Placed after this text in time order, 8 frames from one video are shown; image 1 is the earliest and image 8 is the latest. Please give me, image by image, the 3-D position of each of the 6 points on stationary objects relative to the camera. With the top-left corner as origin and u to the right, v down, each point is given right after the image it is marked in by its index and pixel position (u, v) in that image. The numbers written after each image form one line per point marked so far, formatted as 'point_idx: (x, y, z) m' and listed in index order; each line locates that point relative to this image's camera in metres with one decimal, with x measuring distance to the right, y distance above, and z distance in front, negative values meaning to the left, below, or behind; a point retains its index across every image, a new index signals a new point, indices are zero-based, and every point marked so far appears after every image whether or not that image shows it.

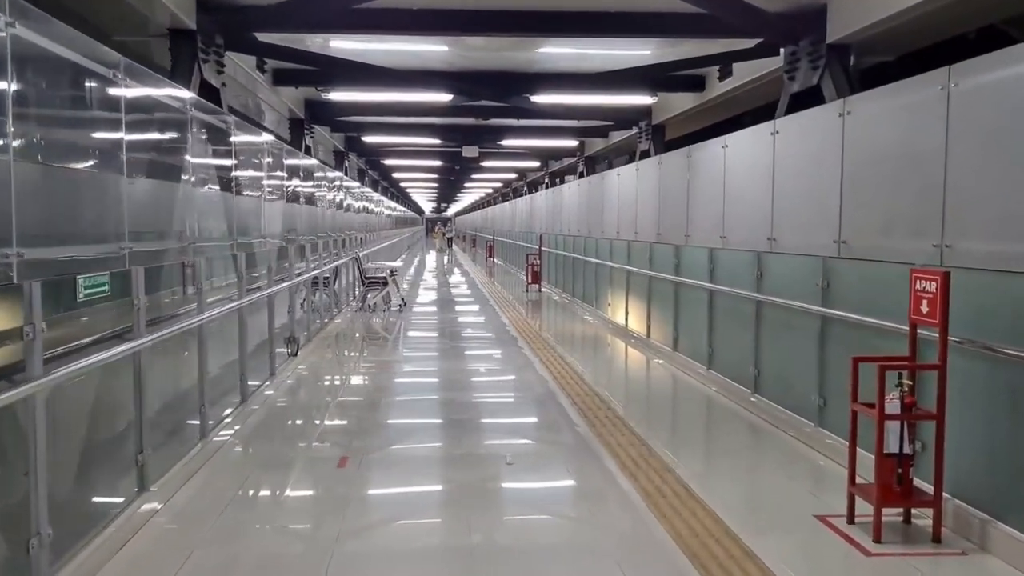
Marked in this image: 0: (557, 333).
0: (+0.4, -0.4, +9.6) m
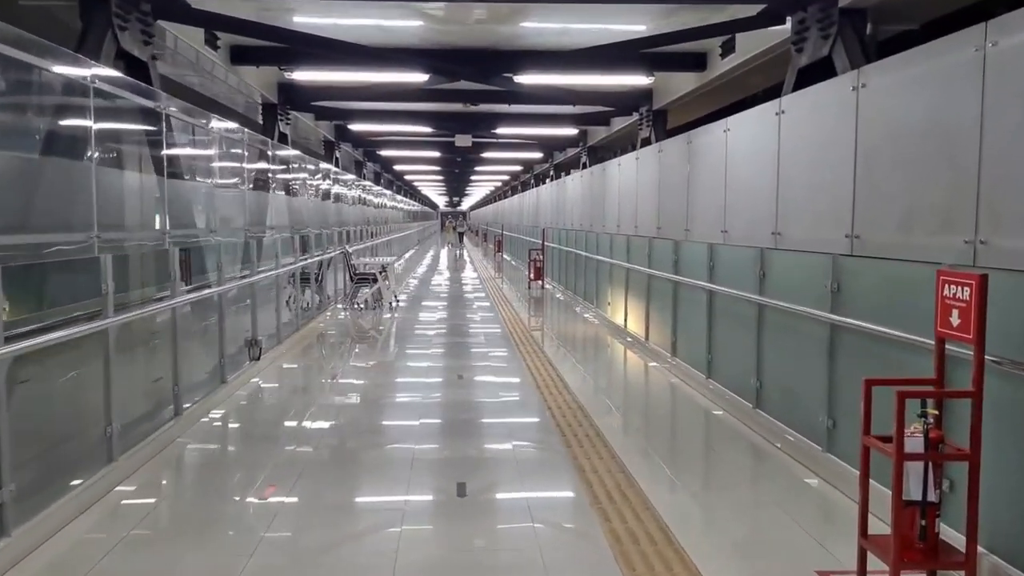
0: (+0.4, -0.4, +9.0) m
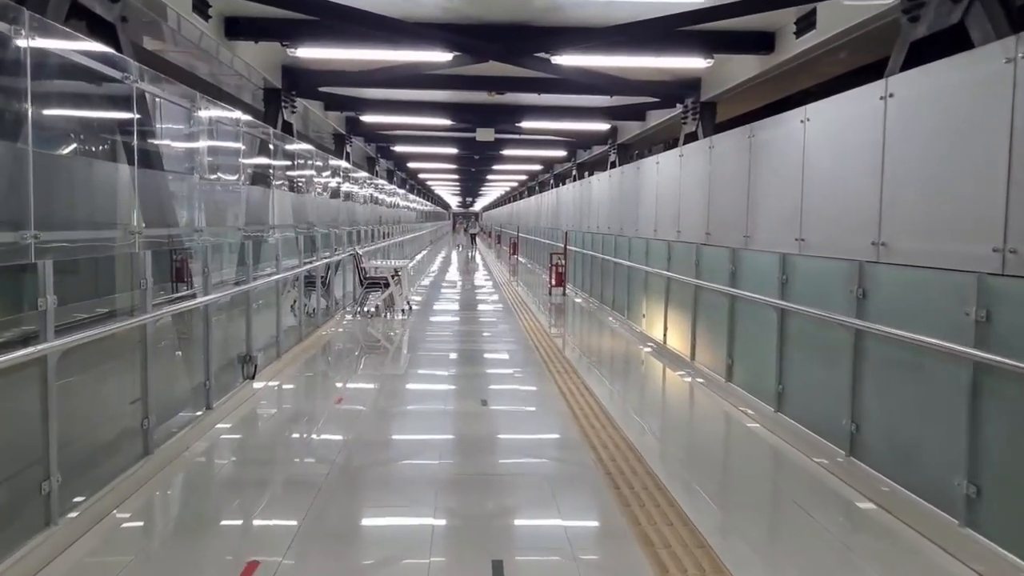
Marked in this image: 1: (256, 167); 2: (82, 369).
0: (+0.6, -0.5, +8.2) m
1: (-1.7, +0.8, +6.6) m
2: (-1.5, -0.3, +3.4) m
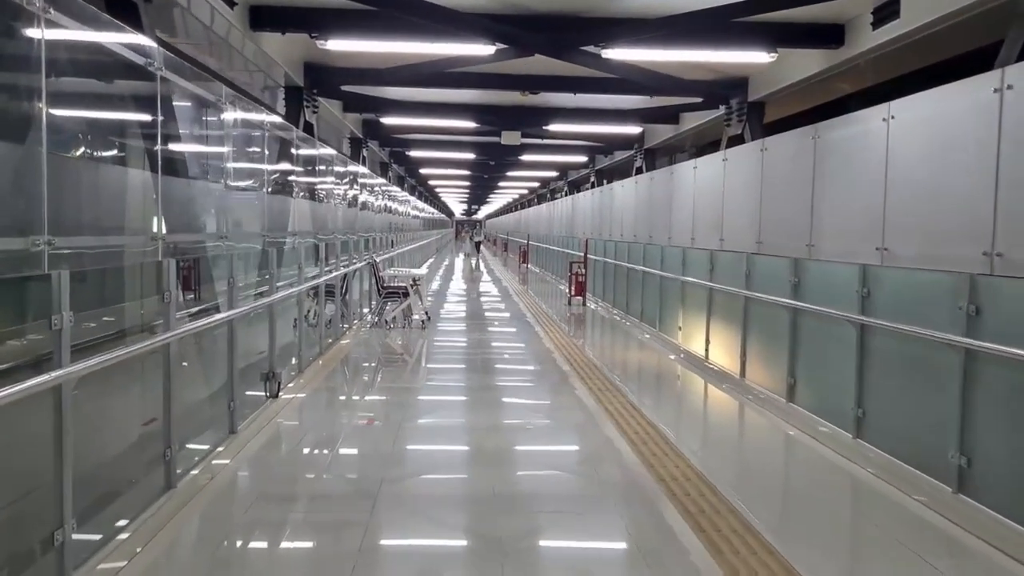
0: (+0.8, -0.5, +7.8) m
1: (-1.4, +0.7, +6.2) m
2: (-1.2, -0.3, +3.0) m
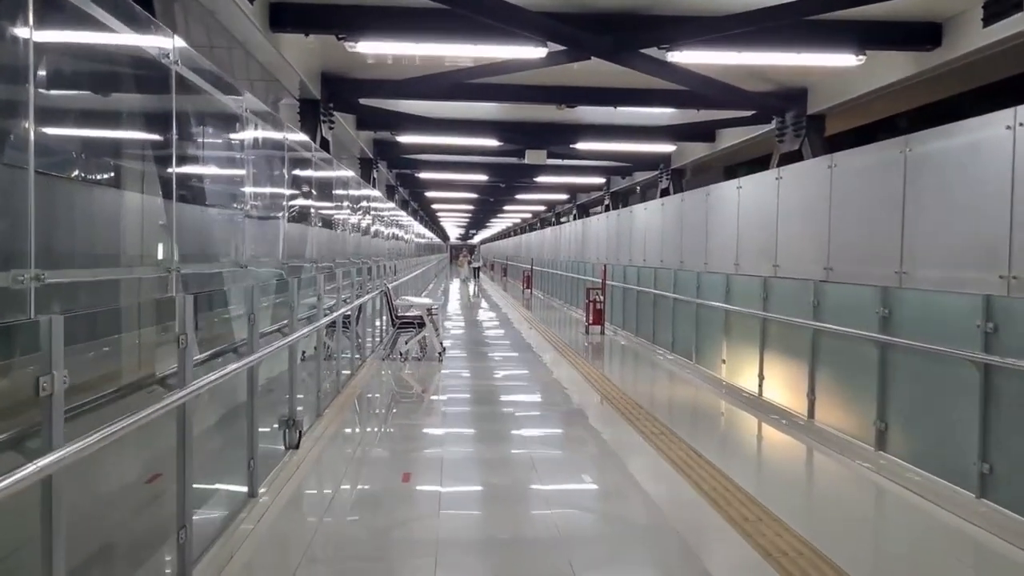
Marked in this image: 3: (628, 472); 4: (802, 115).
0: (+1.0, -0.8, +7.2) m
1: (-1.2, +0.5, +5.6) m
2: (-1.0, -0.4, +2.4) m
3: (+0.5, -0.9, +4.8) m
4: (+1.7, +1.0, +5.7) m
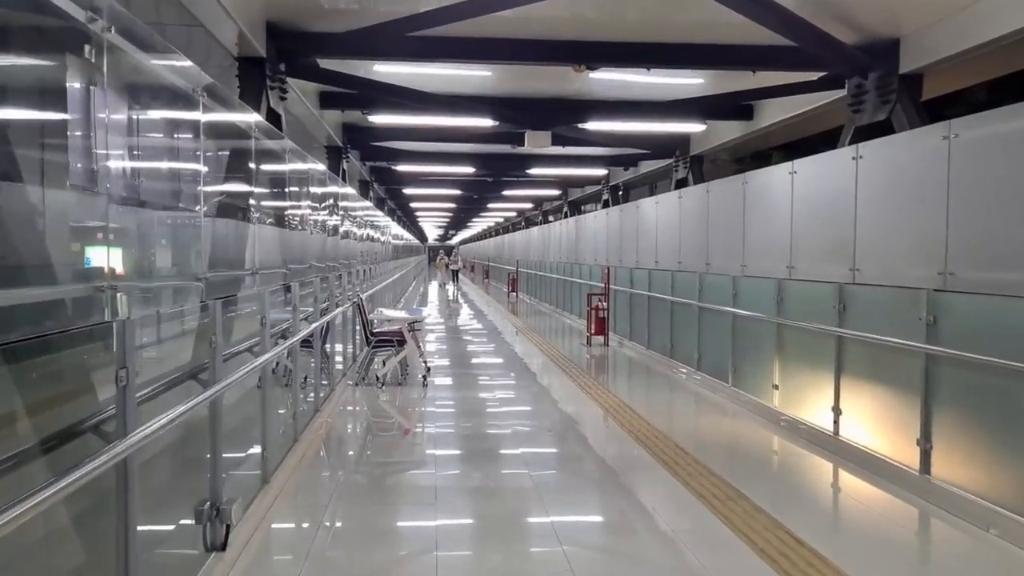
0: (+1.0, -0.8, +5.9) m
1: (-1.2, +0.5, +4.3) m
2: (-0.9, -0.5, +1.1) m
3: (+0.6, -0.9, +3.5) m
4: (+1.7, +0.9, +4.4) m
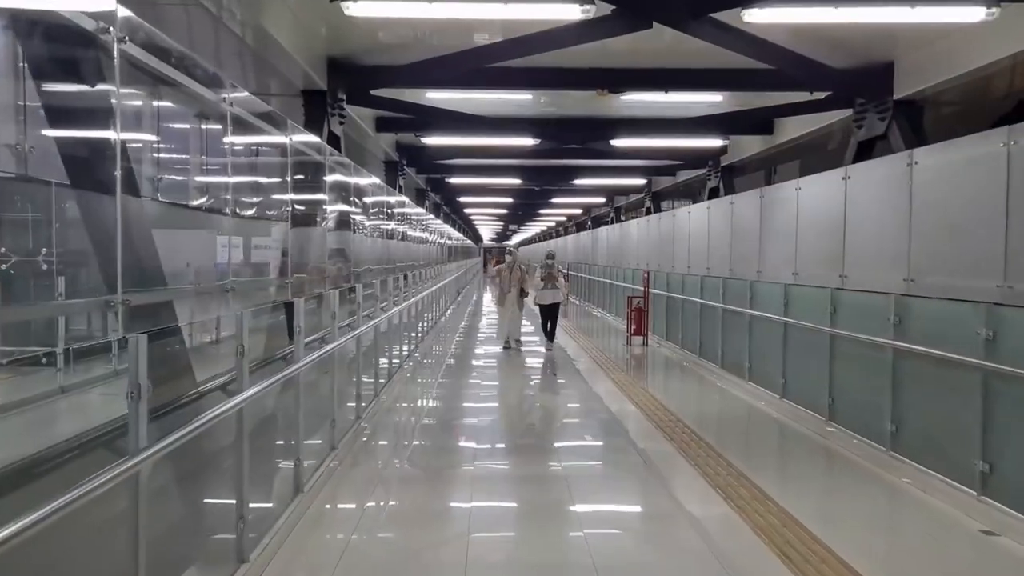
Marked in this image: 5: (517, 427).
0: (+1.2, -0.8, +6.6) m
1: (-1.0, +0.5, +5.1) m
2: (-0.9, -0.5, +1.9) m
3: (+0.7, -0.9, +4.2) m
4: (+1.8, +0.9, +5.1) m
5: (0.0, -0.9, +6.4) m
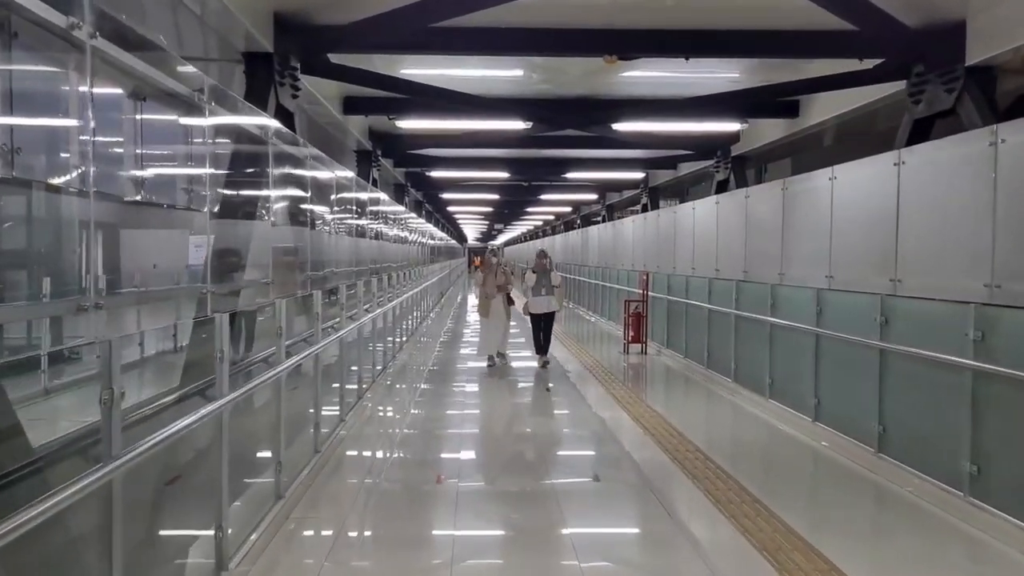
0: (+1.2, -0.9, +5.8) m
1: (-1.1, +0.4, +4.2) m
2: (-0.9, -0.5, +1.0) m
3: (+0.7, -1.0, +3.3) m
4: (+1.8, +0.9, +4.2) m
5: (0.0, -0.9, +5.5) m
